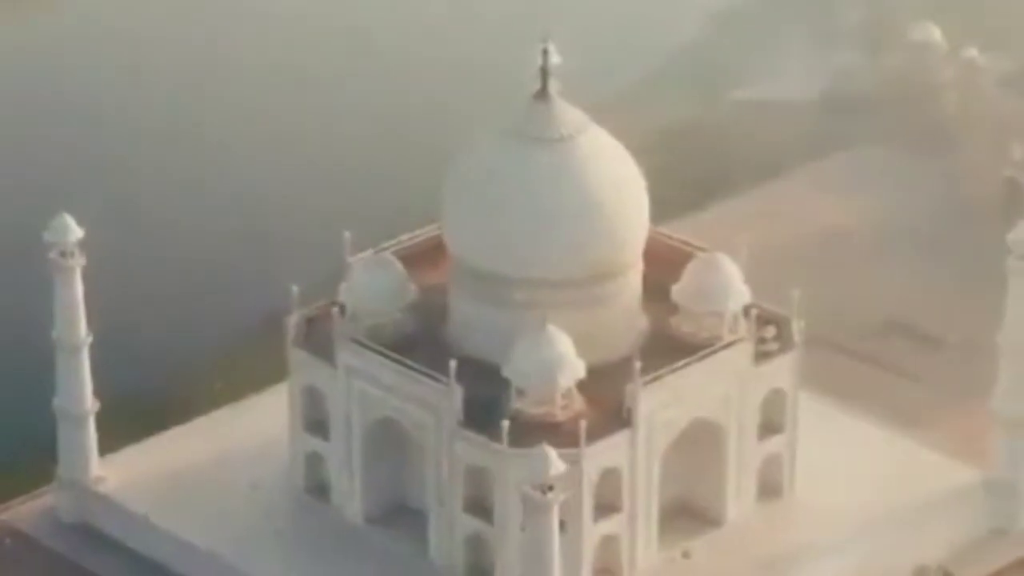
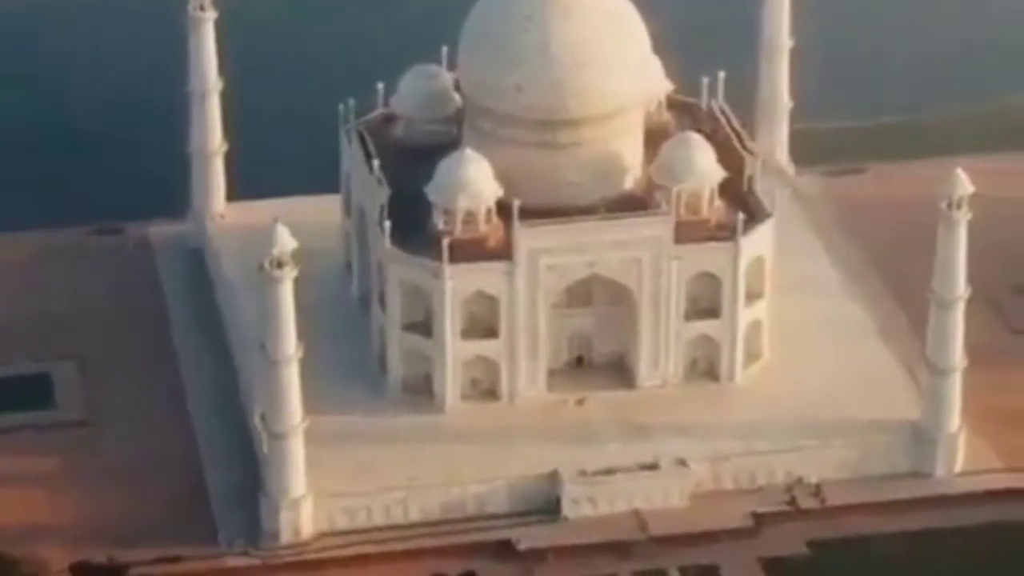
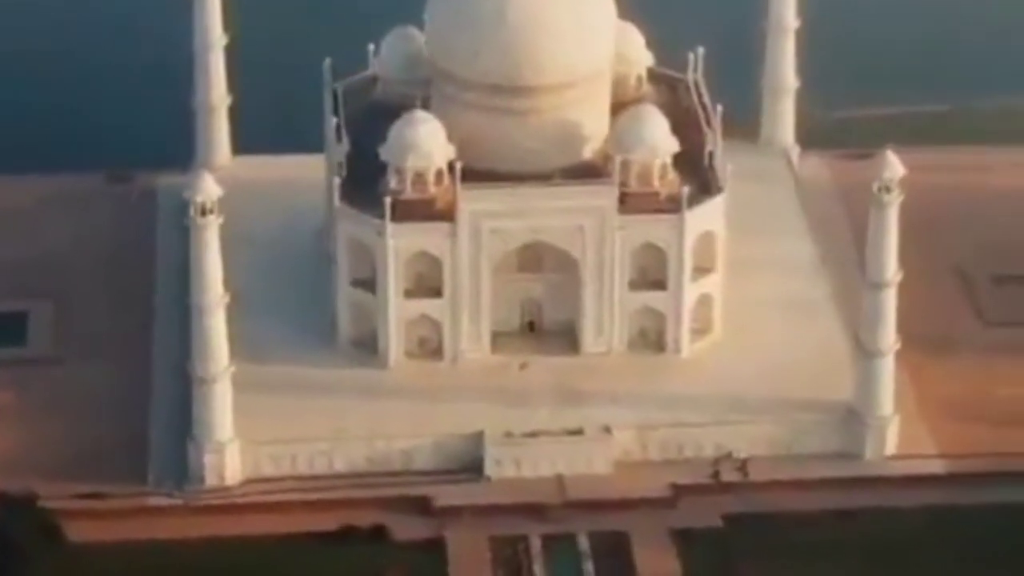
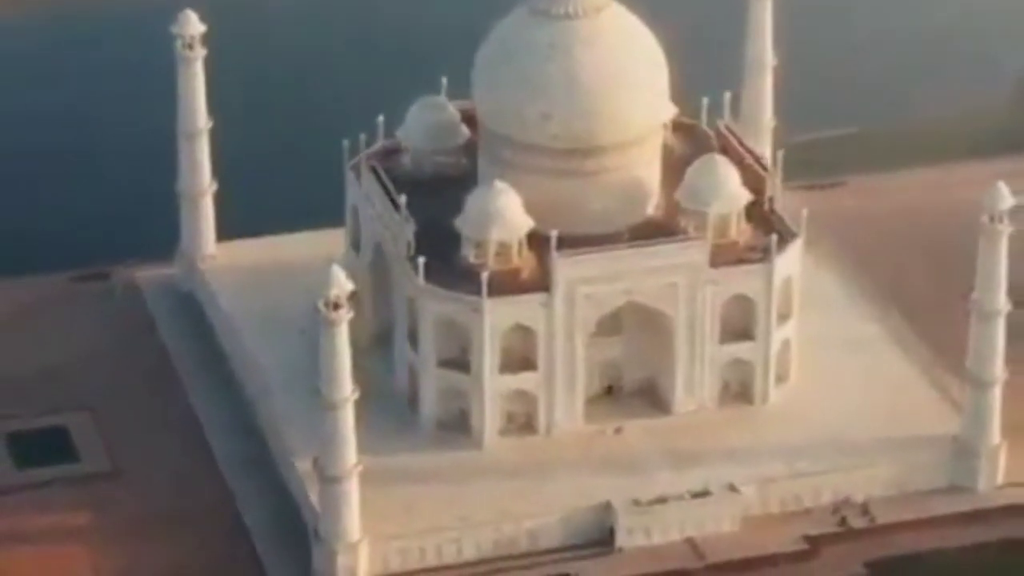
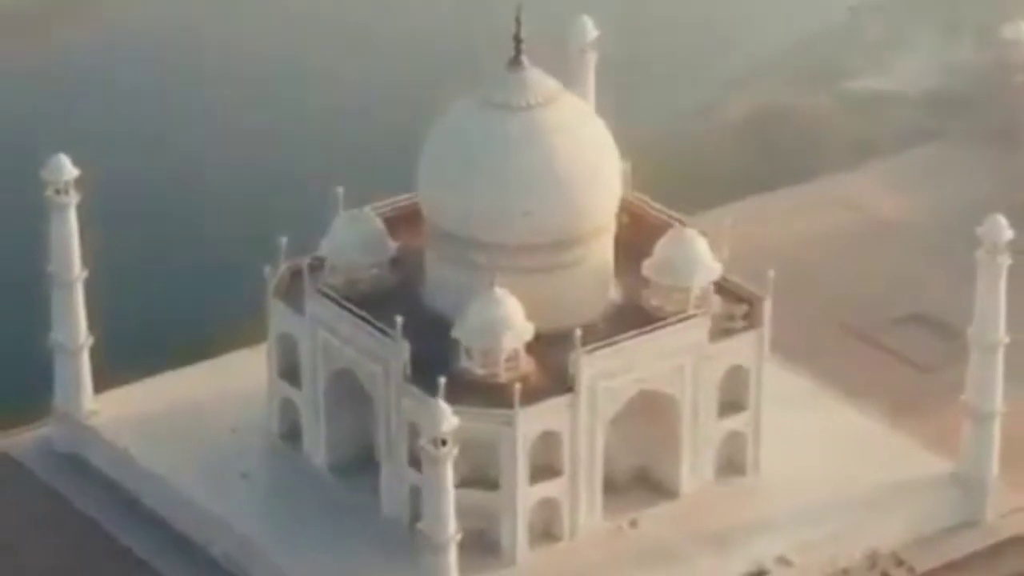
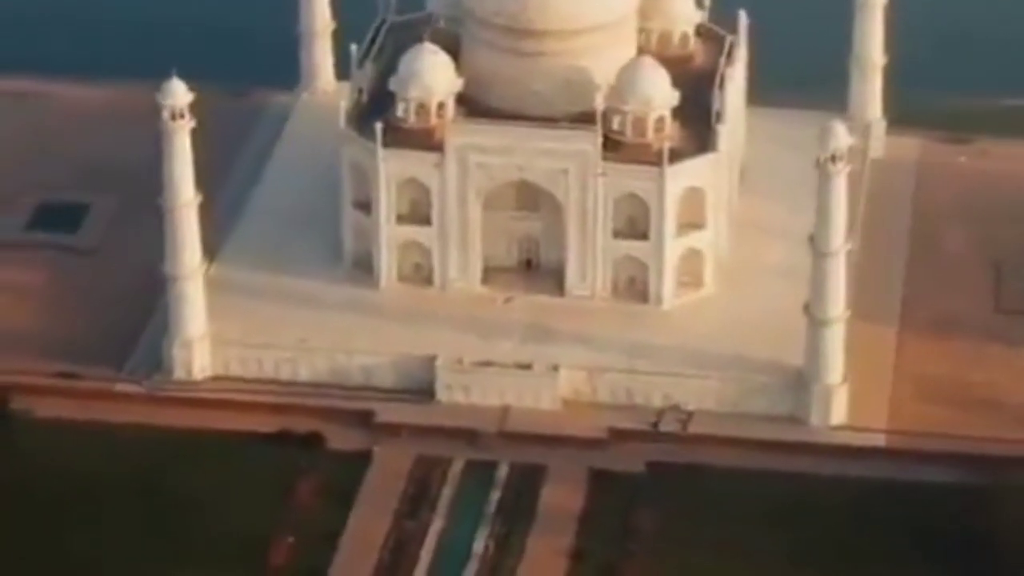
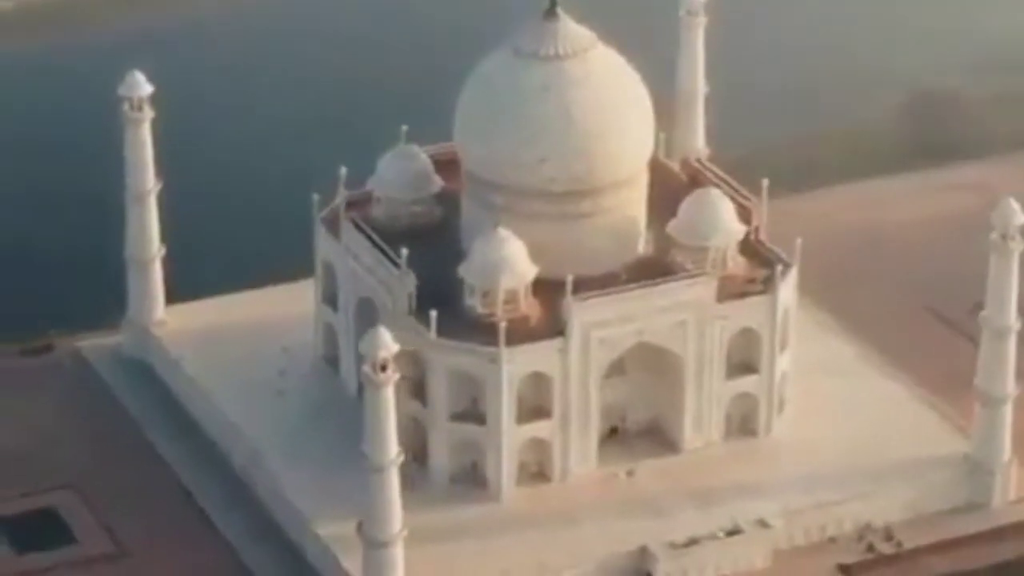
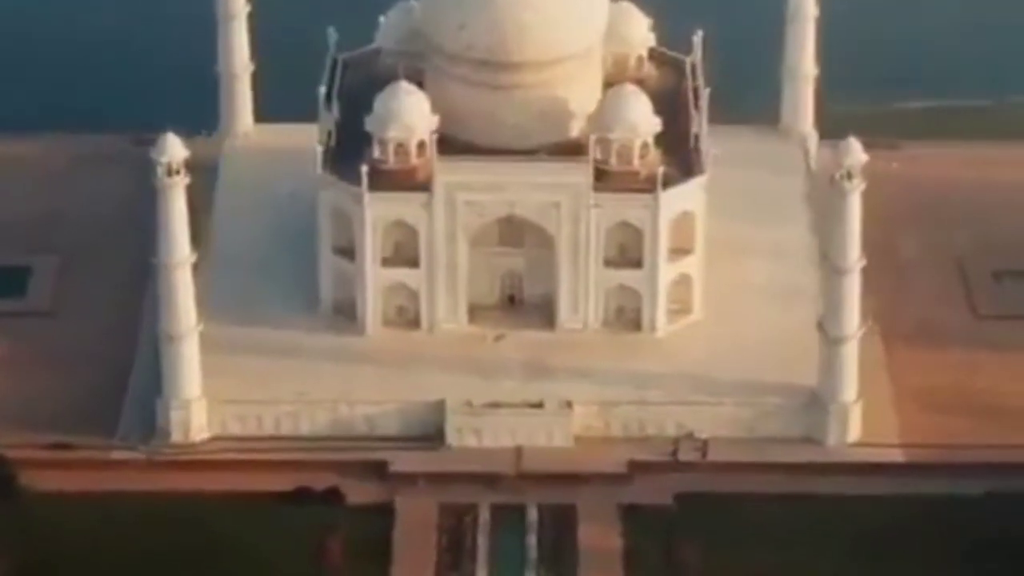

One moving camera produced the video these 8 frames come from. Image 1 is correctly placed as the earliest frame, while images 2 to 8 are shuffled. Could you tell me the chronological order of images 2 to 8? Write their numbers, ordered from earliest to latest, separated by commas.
5, 7, 4, 2, 3, 8, 6
